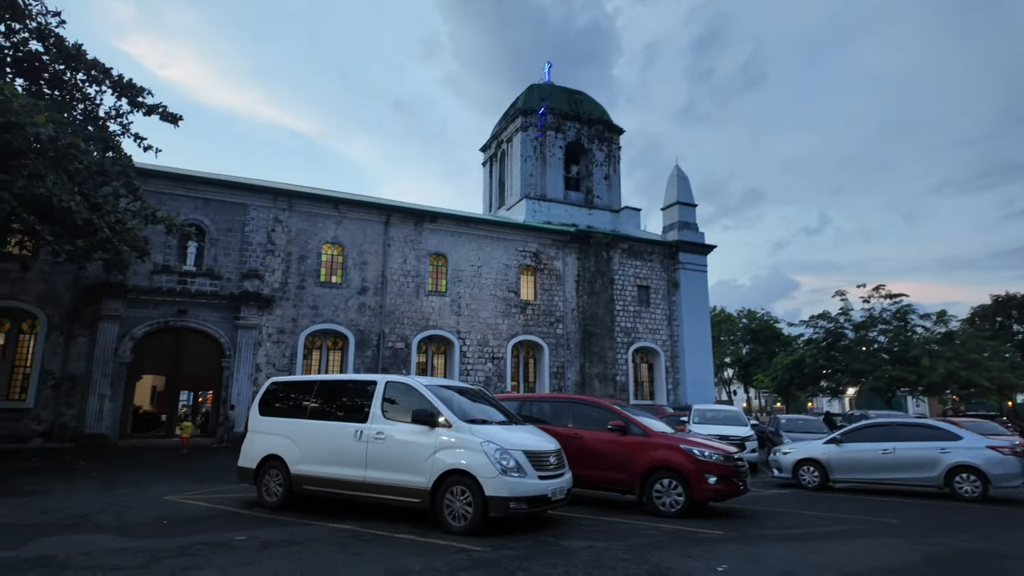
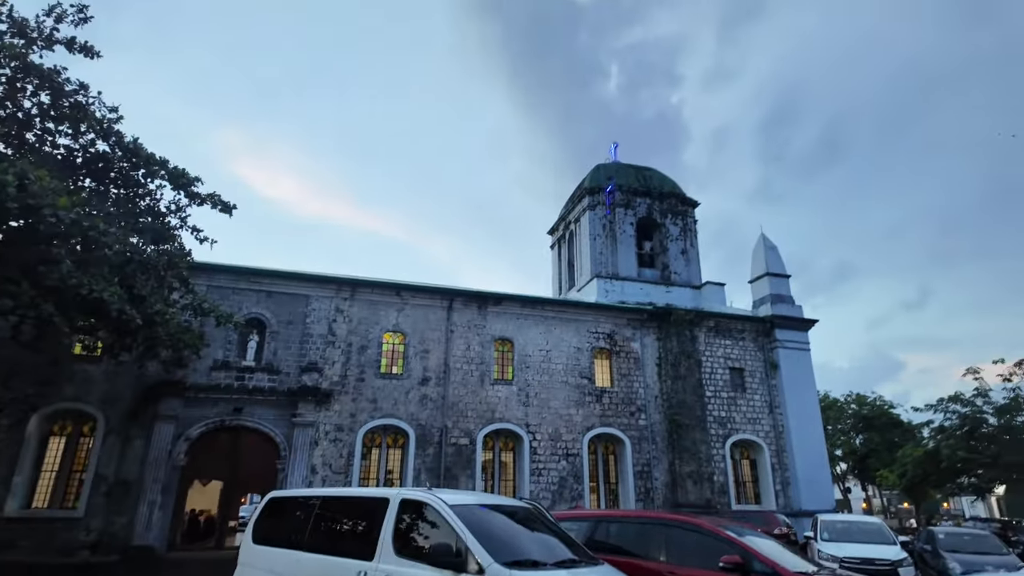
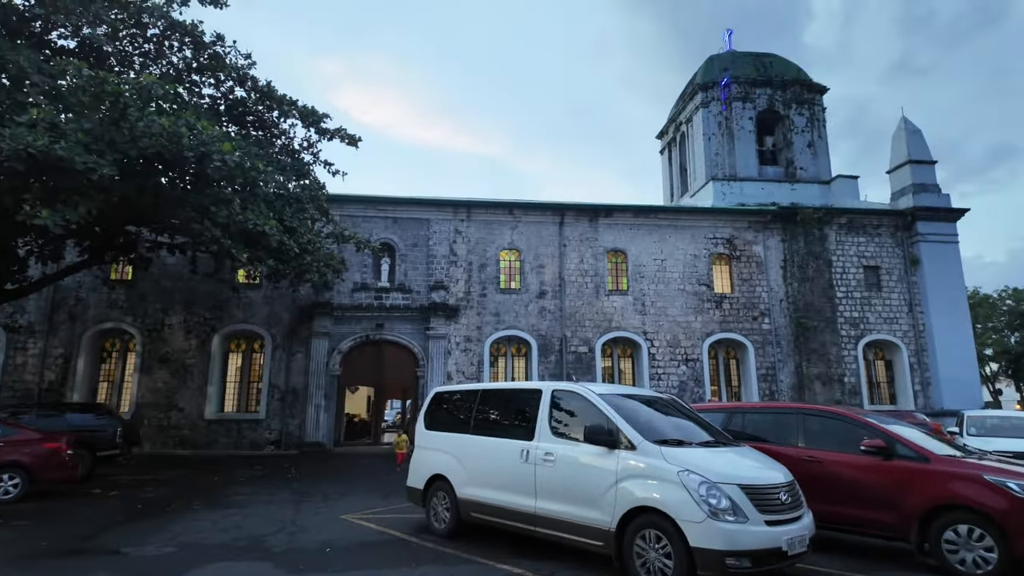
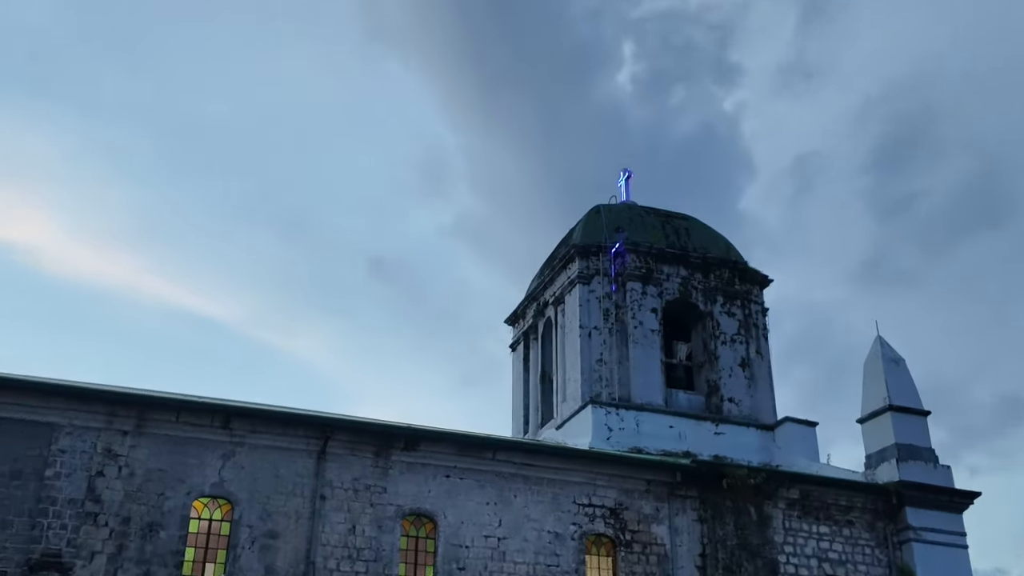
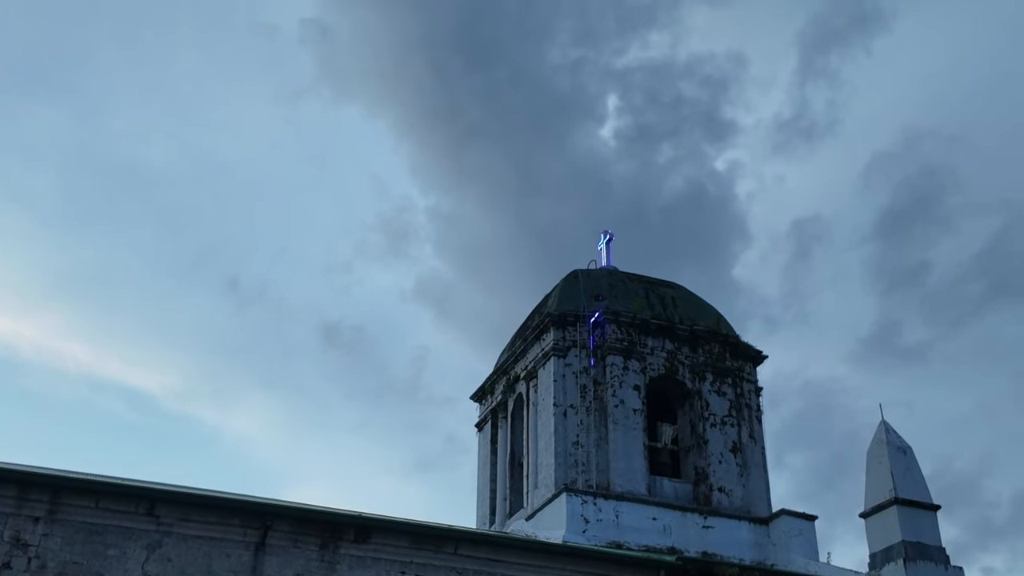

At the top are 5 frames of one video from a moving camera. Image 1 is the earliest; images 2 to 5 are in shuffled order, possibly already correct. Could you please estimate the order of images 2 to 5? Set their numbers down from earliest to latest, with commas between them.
3, 2, 4, 5
